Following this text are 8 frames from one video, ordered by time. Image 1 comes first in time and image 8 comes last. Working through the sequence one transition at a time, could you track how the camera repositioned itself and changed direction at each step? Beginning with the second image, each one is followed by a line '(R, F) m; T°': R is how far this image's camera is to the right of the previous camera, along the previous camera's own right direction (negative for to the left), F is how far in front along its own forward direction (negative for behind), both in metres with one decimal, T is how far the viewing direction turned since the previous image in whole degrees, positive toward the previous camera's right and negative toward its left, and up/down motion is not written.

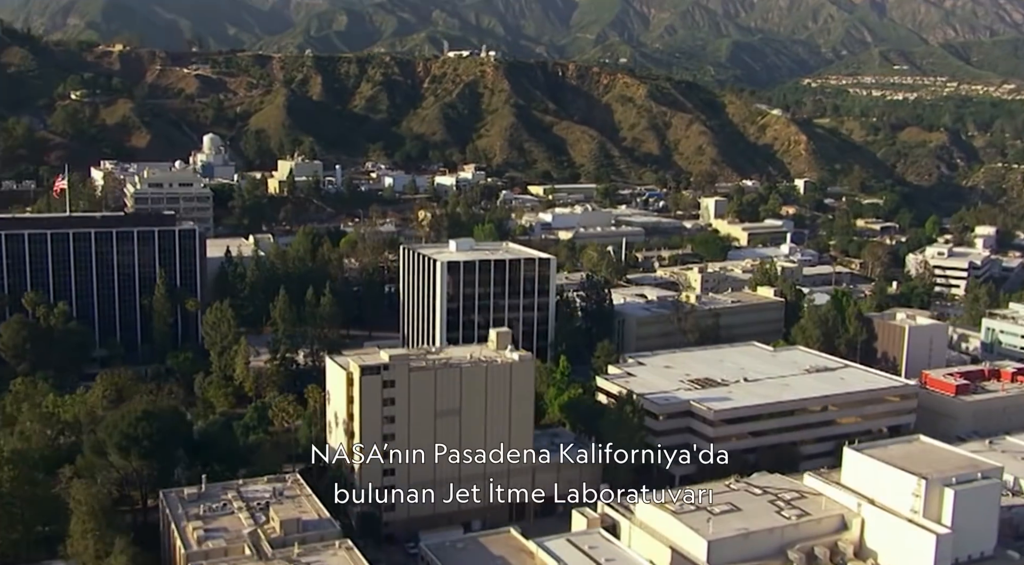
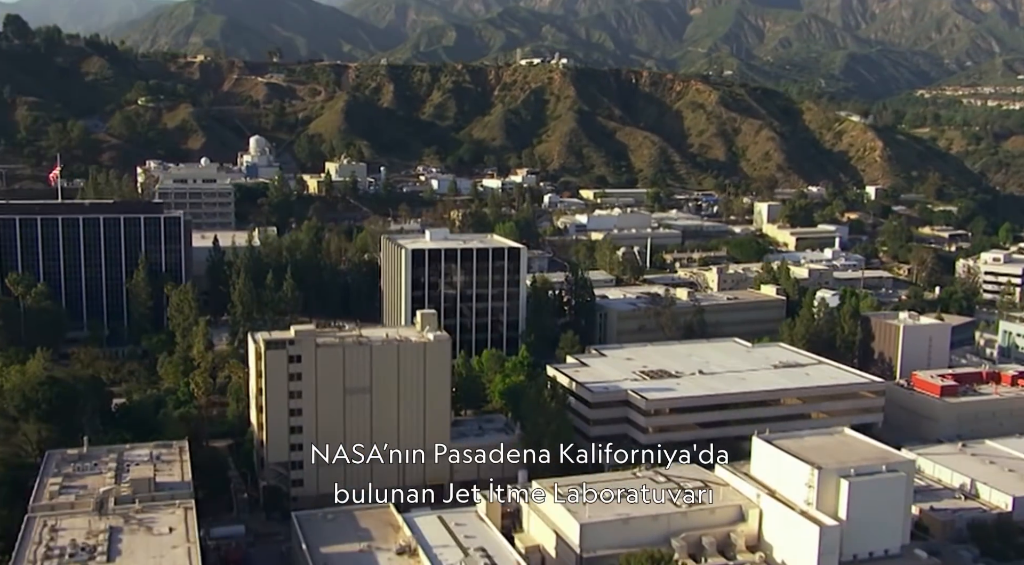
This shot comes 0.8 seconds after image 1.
(+5.6, +0.7) m; -7°
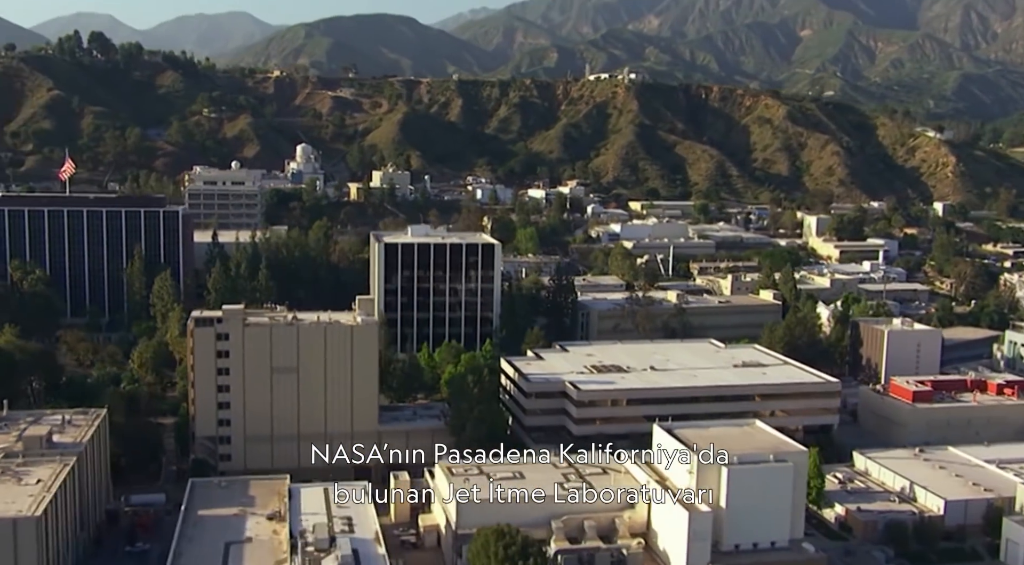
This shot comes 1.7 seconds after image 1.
(+5.1, +0.1) m; -6°
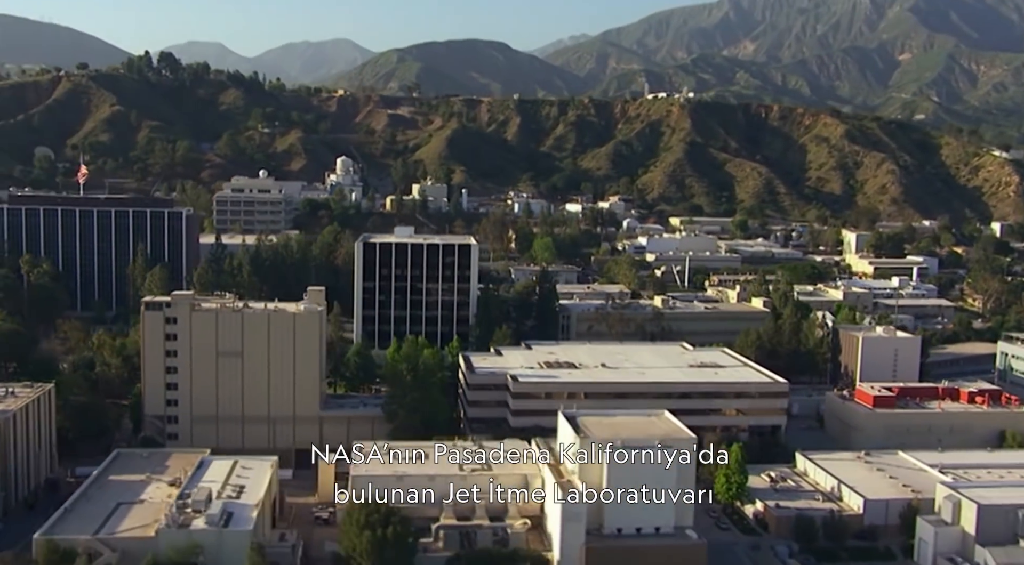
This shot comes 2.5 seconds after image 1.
(+4.6, -0.4) m; -5°
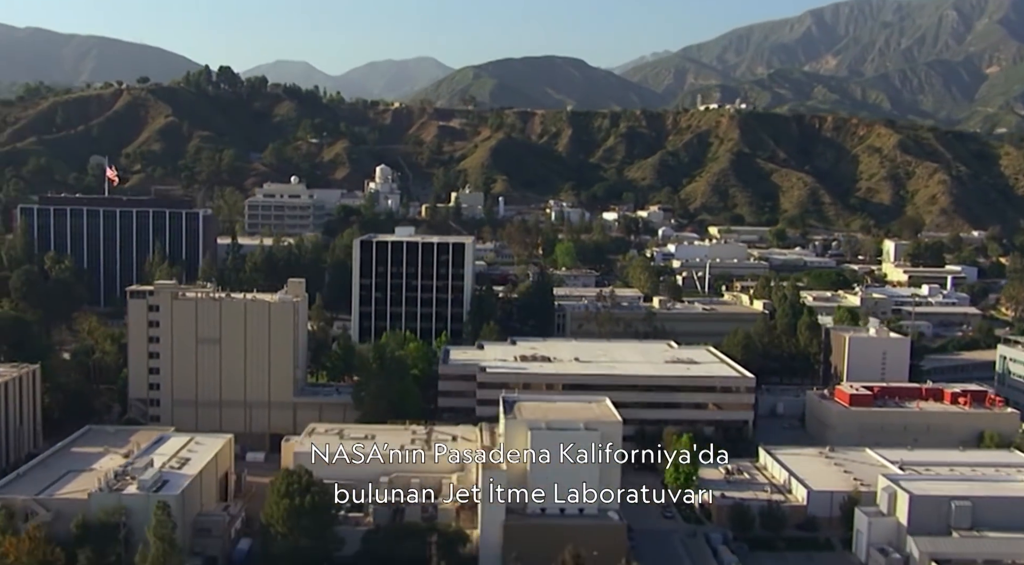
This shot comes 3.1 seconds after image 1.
(+3.4, -0.5) m; -4°
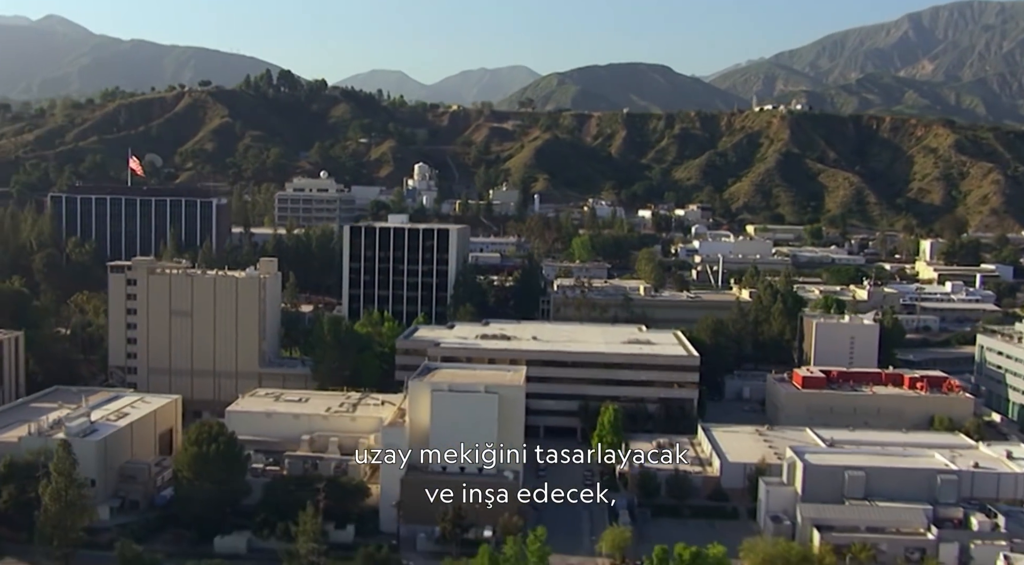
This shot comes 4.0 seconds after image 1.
(+4.3, -0.9) m; -5°
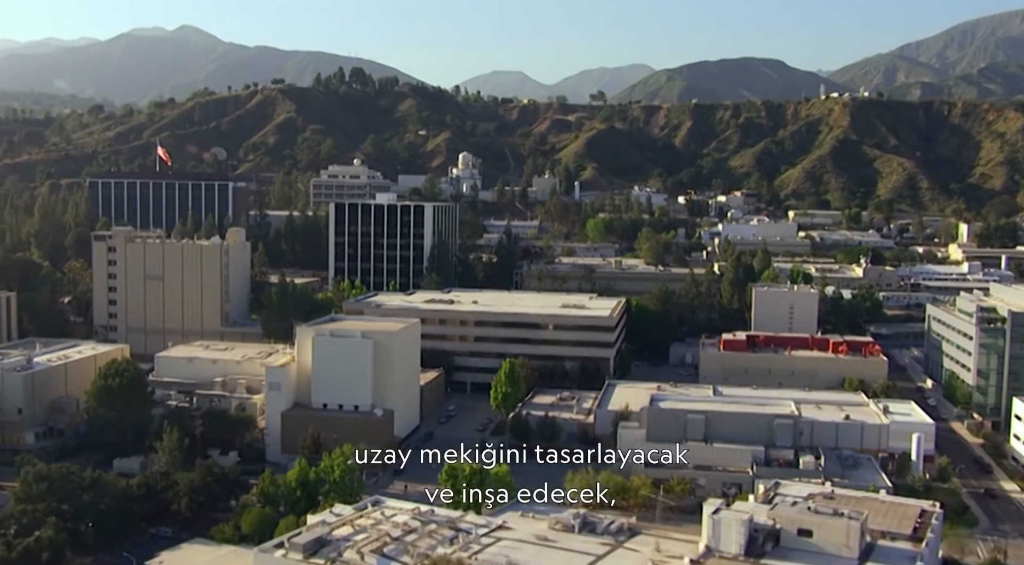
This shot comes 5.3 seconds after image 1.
(+6.3, -1.6) m; -7°
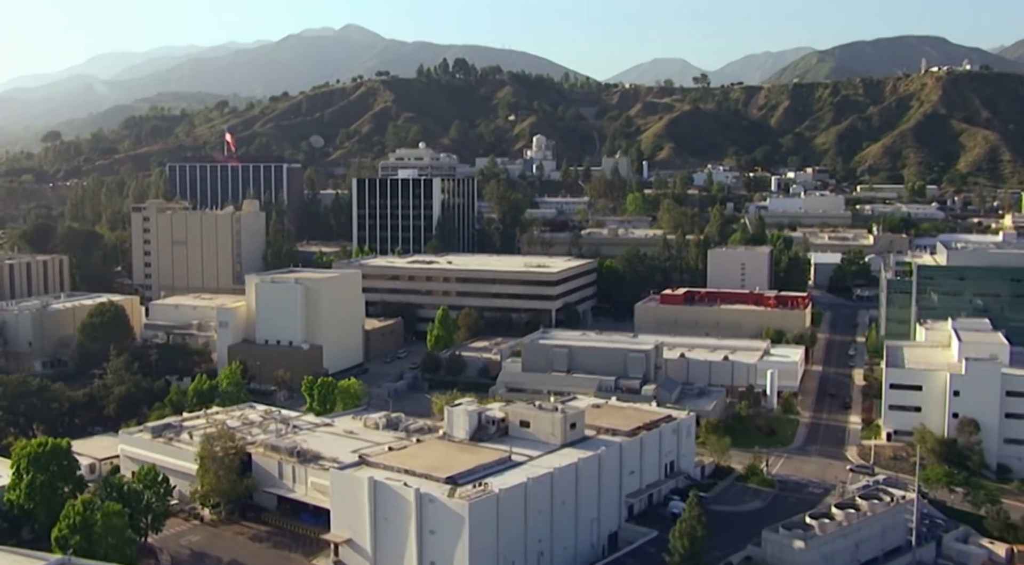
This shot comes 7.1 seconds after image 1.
(+7.3, -2.8) m; -9°
